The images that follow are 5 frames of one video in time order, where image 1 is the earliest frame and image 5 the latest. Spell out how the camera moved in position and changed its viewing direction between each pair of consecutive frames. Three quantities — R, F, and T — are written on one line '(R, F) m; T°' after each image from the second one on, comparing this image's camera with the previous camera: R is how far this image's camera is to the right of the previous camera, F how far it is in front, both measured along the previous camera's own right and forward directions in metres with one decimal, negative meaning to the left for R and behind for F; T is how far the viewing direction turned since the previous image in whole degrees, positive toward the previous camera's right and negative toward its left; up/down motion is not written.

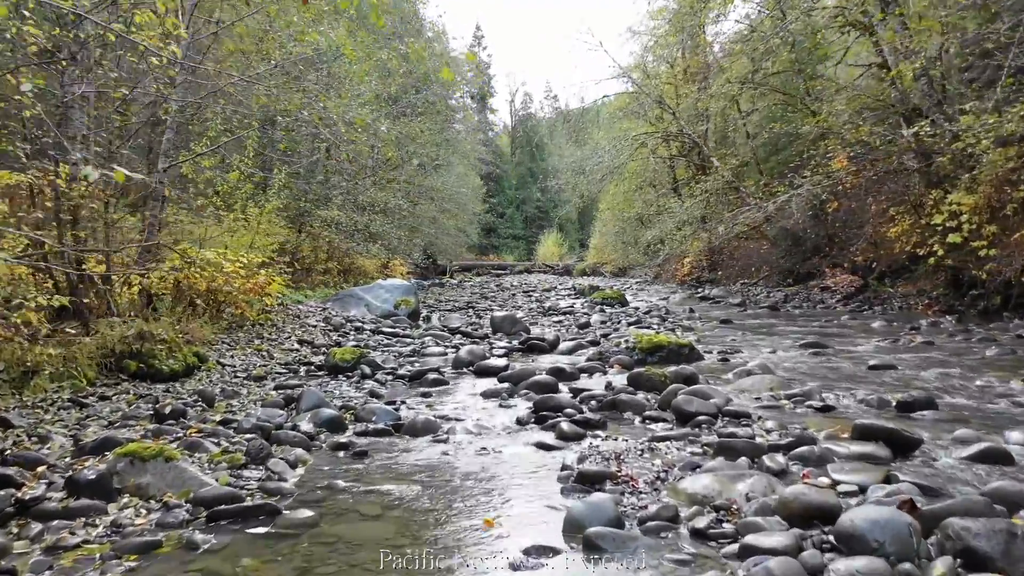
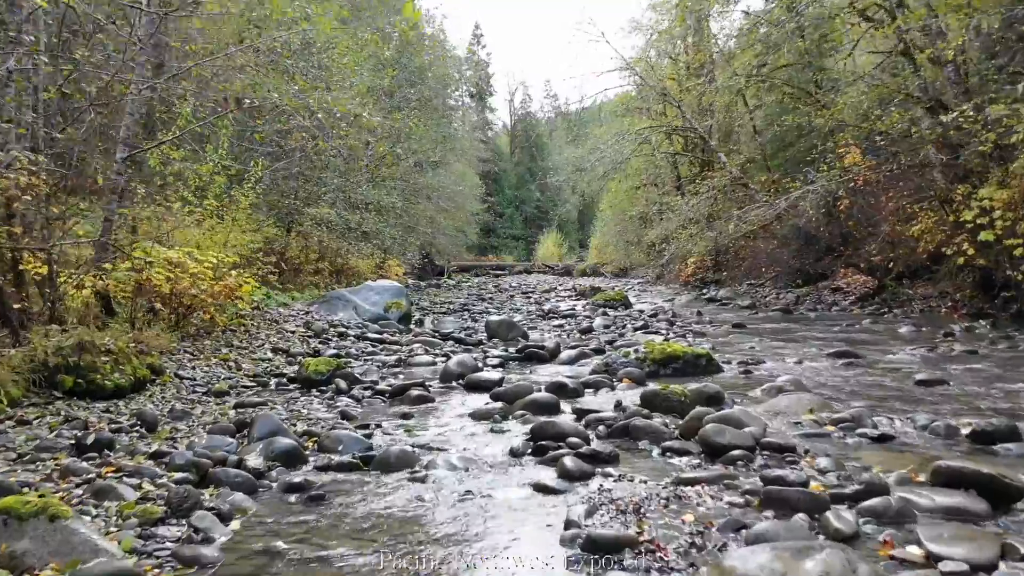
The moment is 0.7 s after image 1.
(0.0, +0.7) m; 0°
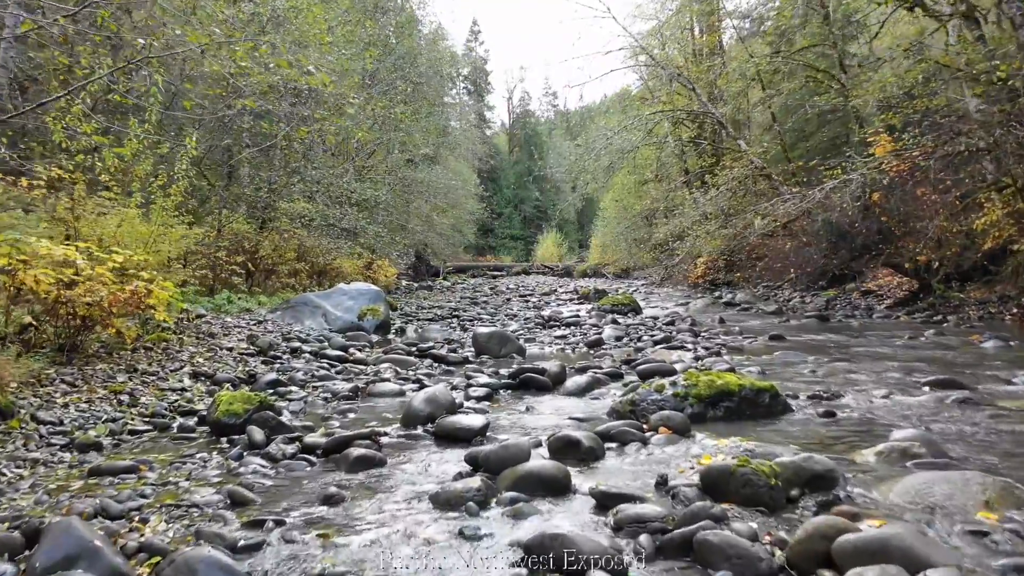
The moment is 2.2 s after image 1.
(+0.1, +1.5) m; 0°
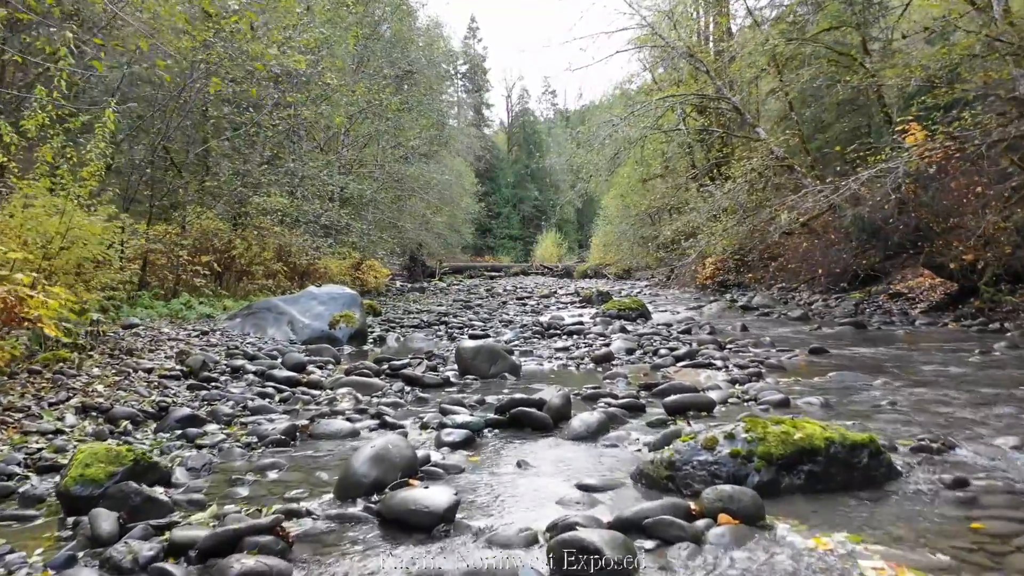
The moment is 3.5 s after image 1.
(+0.1, +1.2) m; 0°
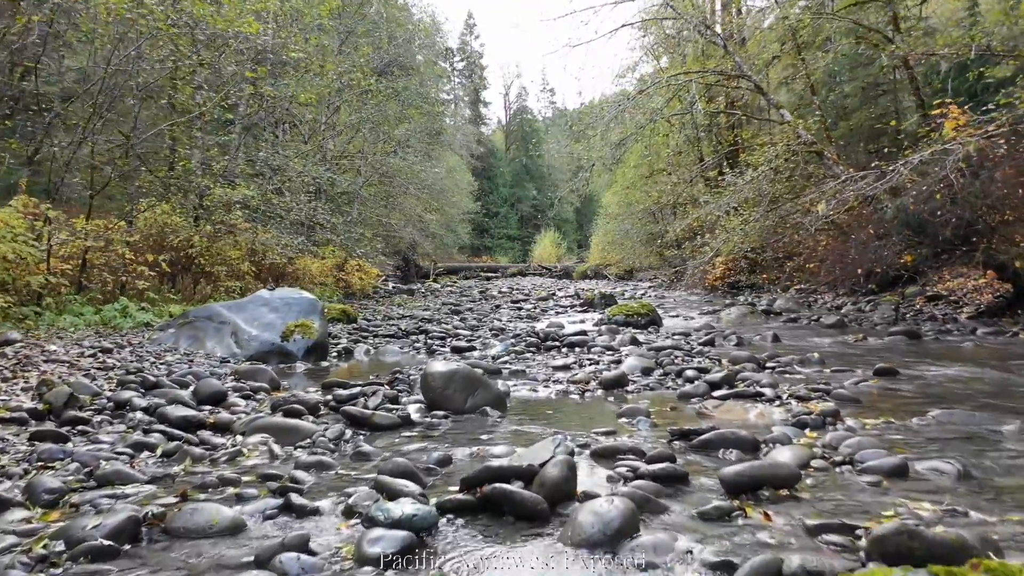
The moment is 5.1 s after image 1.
(+0.1, +1.4) m; 0°
